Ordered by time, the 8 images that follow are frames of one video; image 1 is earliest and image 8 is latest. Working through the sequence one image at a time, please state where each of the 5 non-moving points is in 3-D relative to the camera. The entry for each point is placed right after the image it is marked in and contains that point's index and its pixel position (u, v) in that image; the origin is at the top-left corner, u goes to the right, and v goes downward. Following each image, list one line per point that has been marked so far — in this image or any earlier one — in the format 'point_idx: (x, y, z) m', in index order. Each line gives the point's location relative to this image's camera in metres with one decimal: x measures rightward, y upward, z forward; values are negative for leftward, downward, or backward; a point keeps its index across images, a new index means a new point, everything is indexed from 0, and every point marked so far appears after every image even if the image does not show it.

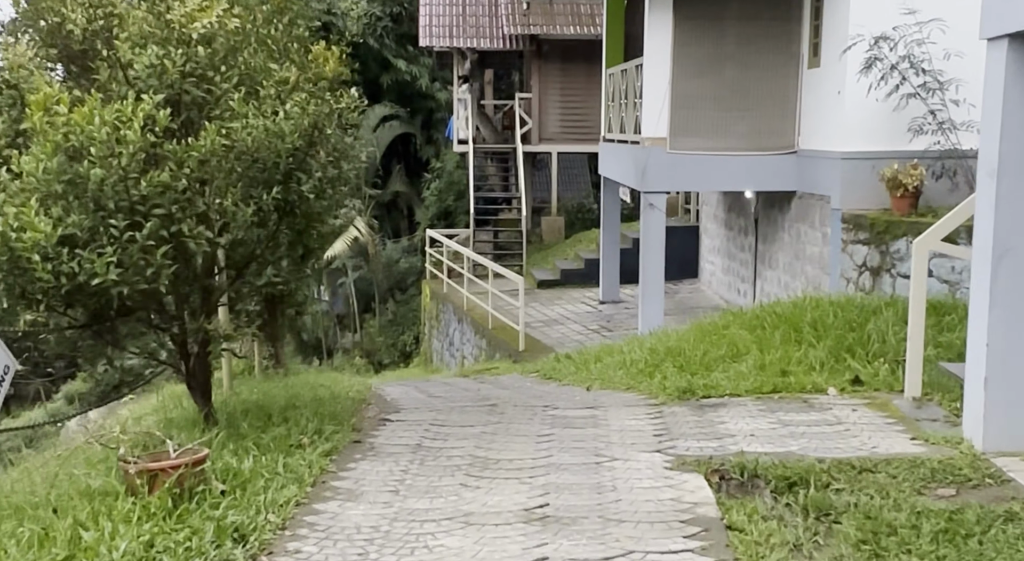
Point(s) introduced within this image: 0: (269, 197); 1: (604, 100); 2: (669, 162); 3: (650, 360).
0: (-1.3, +0.4, +7.5) m
1: (+1.3, +2.5, +19.6) m
2: (+1.5, +1.2, +14.7) m
3: (+1.0, -0.6, +10.4) m
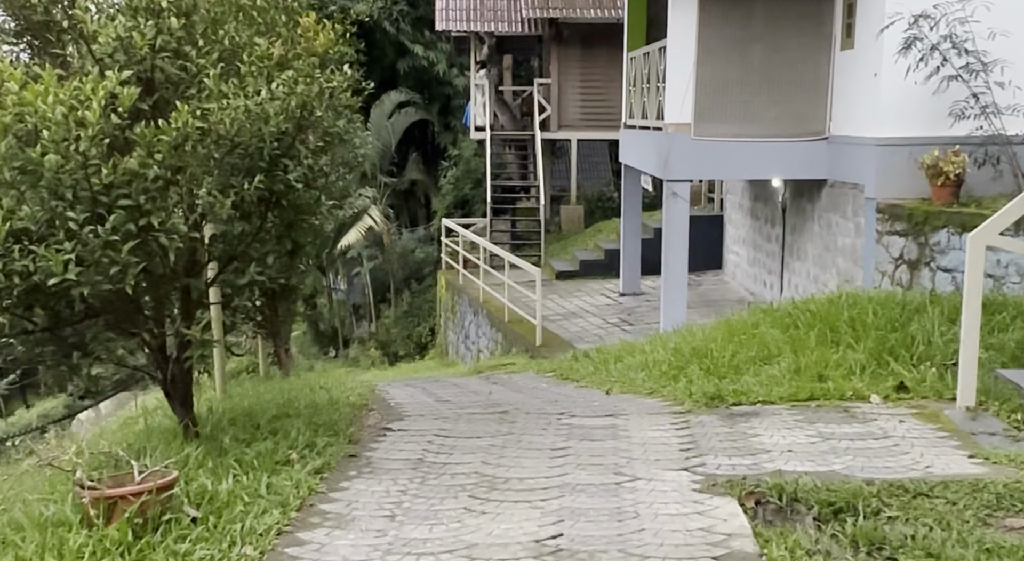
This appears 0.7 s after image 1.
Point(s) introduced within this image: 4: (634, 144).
0: (-1.3, +0.4, +6.8) m
1: (+1.5, +2.6, +18.8) m
2: (+1.7, +1.3, +14.0) m
3: (+1.1, -0.6, +9.7) m
4: (+1.5, +1.7, +18.1) m
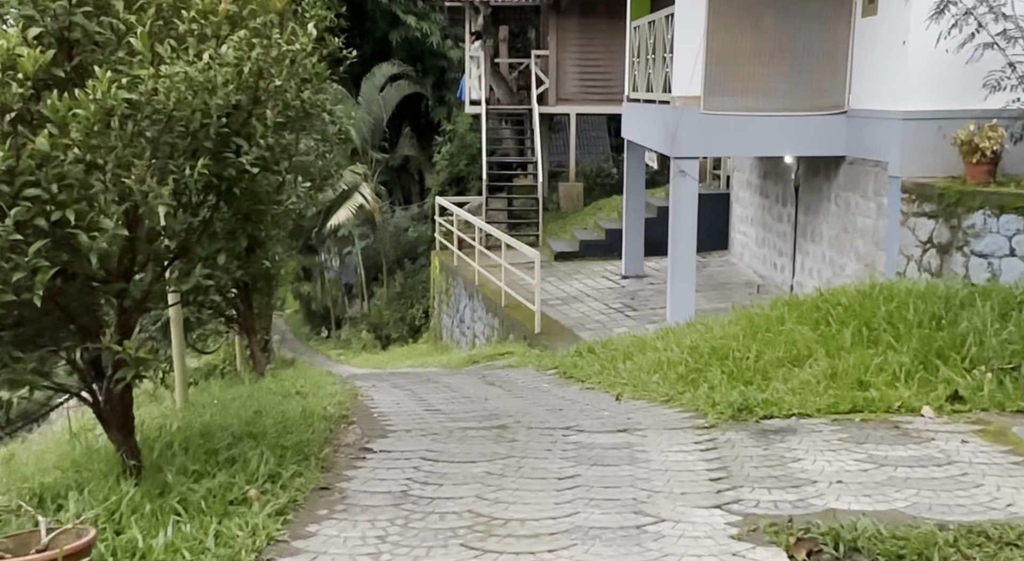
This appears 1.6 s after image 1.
0: (-1.3, +0.4, +5.8) m
1: (+1.4, +2.8, +17.8) m
2: (+1.7, +1.4, +12.9) m
3: (+1.1, -0.5, +8.7) m
4: (+1.5, +1.9, +17.0) m
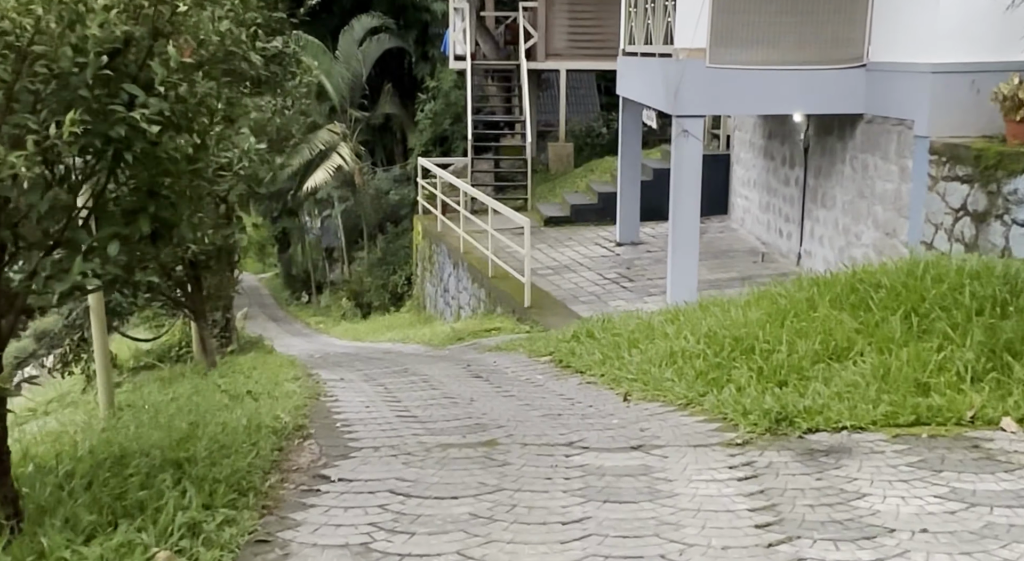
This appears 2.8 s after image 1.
0: (-1.3, +0.5, +4.5) m
1: (+1.3, +3.1, +16.4) m
2: (+1.6, +1.6, +11.6) m
3: (+1.0, -0.4, +7.4) m
4: (+1.3, +2.3, +15.7) m
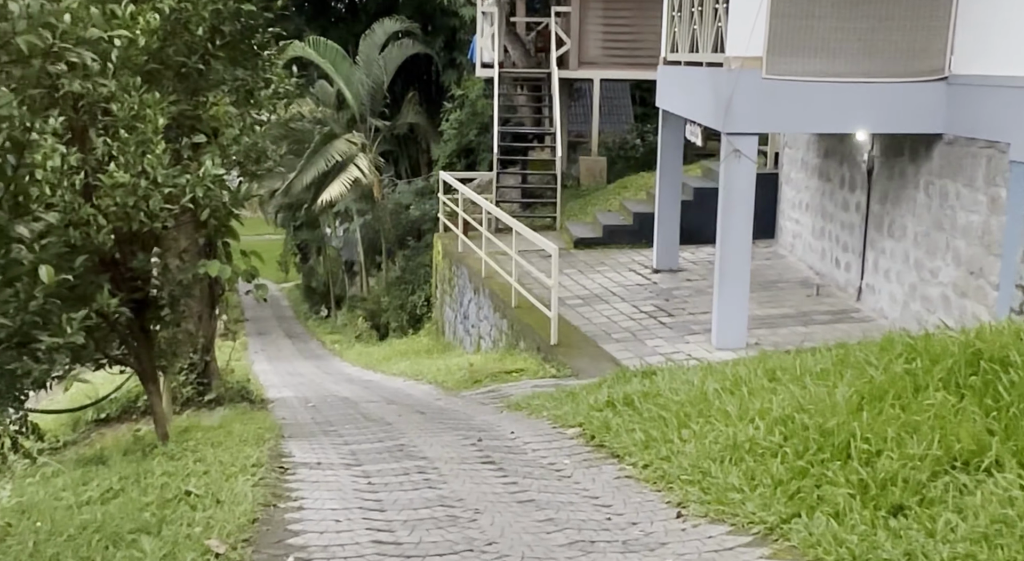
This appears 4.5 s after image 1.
0: (-1.3, +0.2, +2.8) m
1: (+1.6, +2.8, +14.7) m
2: (+1.8, +1.3, +9.9) m
3: (+1.1, -0.7, +5.7) m
4: (+1.6, +1.9, +13.9) m
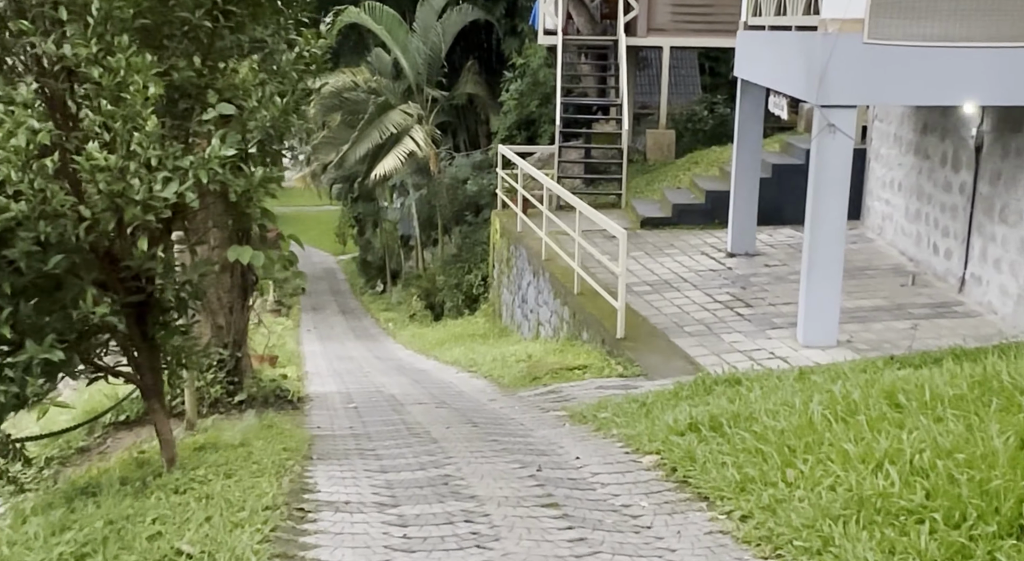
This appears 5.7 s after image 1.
0: (-1.2, +0.1, +1.6) m
1: (+2.2, +2.9, +13.3) m
2: (+2.2, +1.3, +8.6) m
3: (+1.3, -0.8, +4.4) m
4: (+2.2, +2.0, +12.6) m
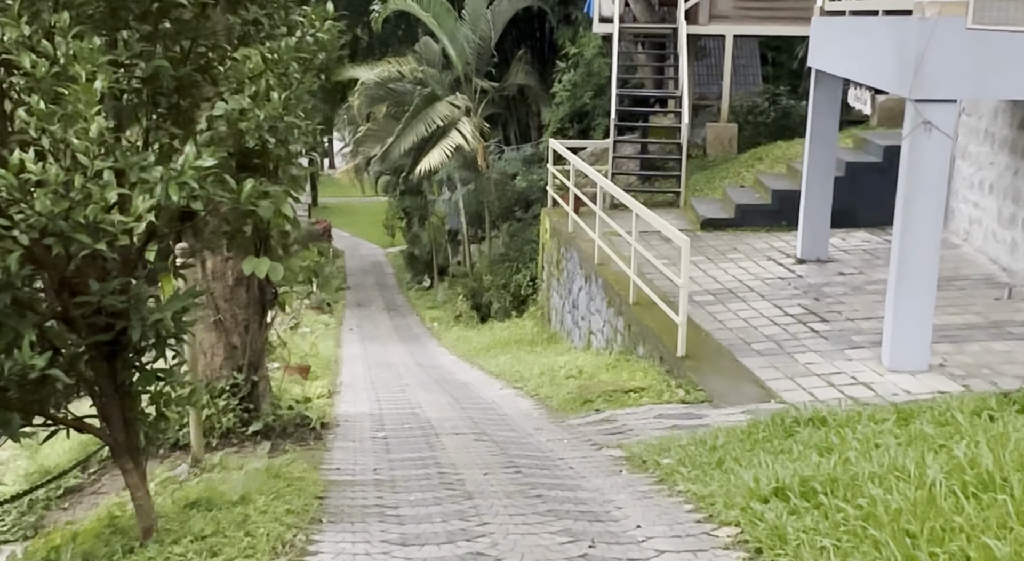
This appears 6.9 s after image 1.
0: (-1.1, 0.0, +0.4) m
1: (+2.7, +2.8, +12.0) m
2: (+2.4, +1.2, +7.3) m
3: (+1.4, -0.9, +3.2) m
4: (+2.6, +1.9, +11.3) m
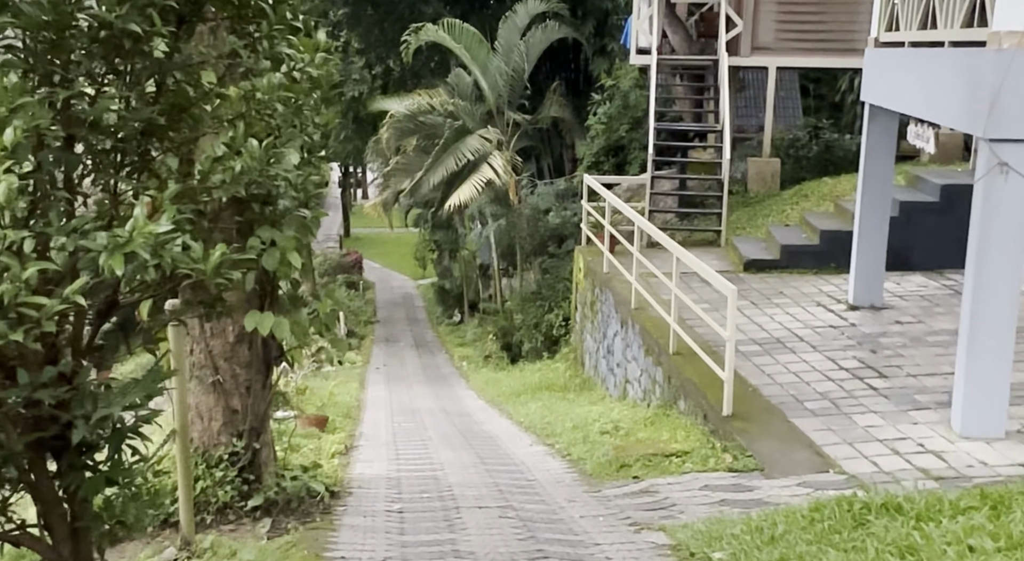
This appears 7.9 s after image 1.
0: (-1.2, -0.2, -0.4) m
1: (+2.9, +2.4, +11.1) m
2: (+2.6, +0.9, +6.3) m
3: (+1.5, -1.1, +2.2) m
4: (+2.8, +1.5, +10.4) m
